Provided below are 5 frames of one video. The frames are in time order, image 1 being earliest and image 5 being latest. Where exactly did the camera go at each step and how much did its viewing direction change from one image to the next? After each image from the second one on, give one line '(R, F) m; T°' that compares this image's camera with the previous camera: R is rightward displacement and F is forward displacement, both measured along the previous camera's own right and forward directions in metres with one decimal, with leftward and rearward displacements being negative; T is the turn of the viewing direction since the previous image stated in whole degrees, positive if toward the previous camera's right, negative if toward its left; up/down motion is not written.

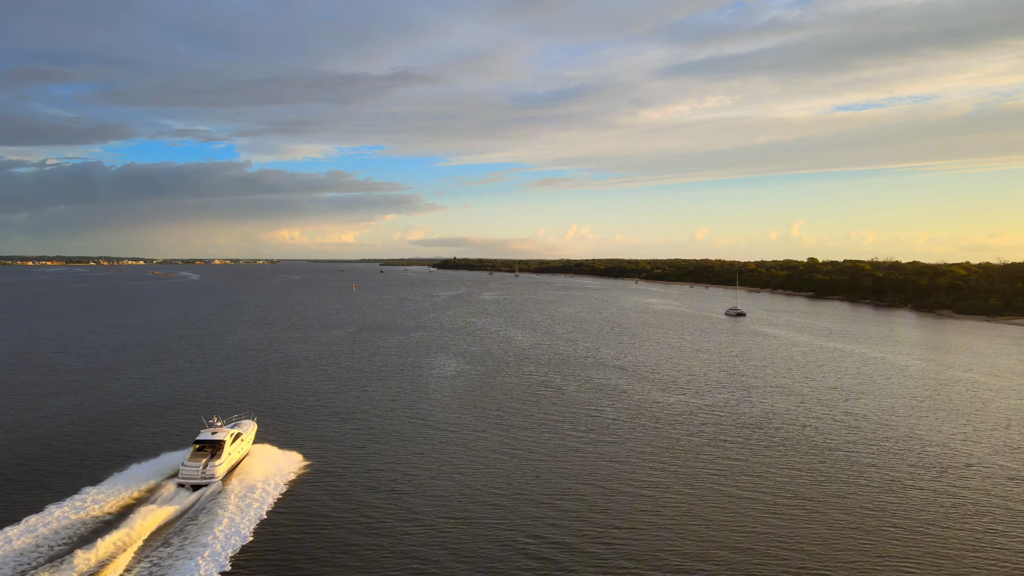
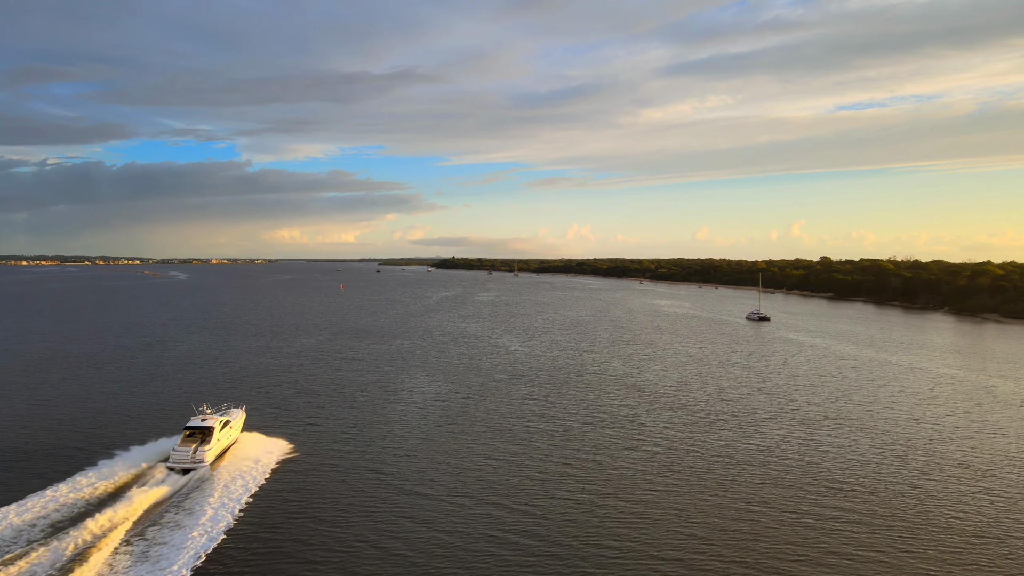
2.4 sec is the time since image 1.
(+0.7, +10.1) m; 0°
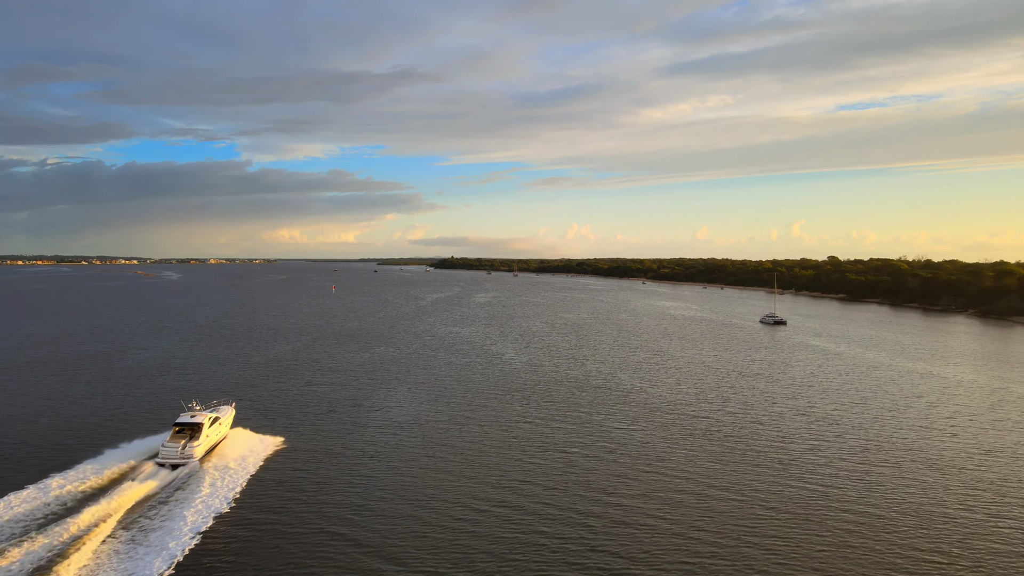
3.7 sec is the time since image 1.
(+0.5, +6.0) m; 0°
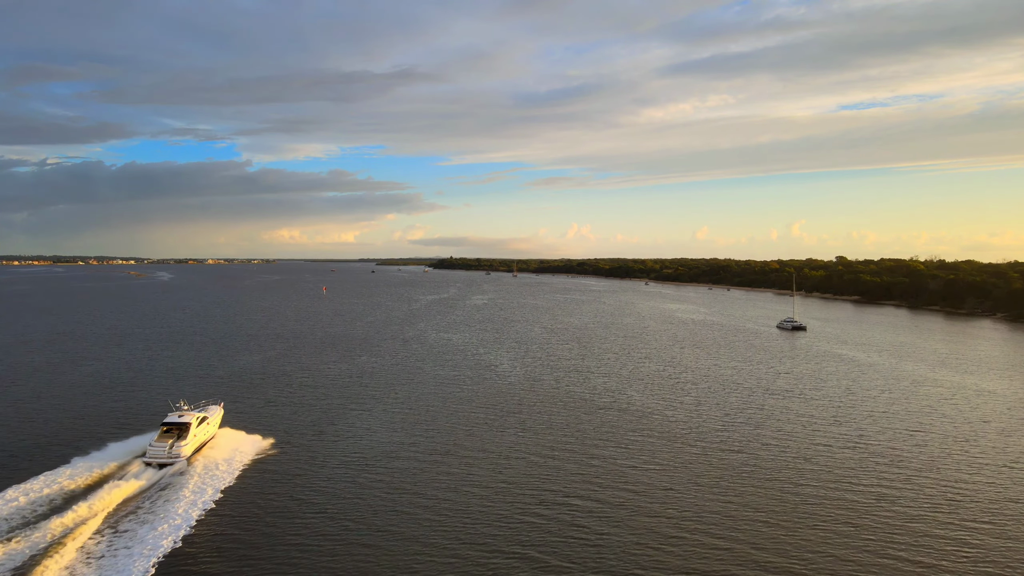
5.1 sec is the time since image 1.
(+0.4, +6.1) m; 0°
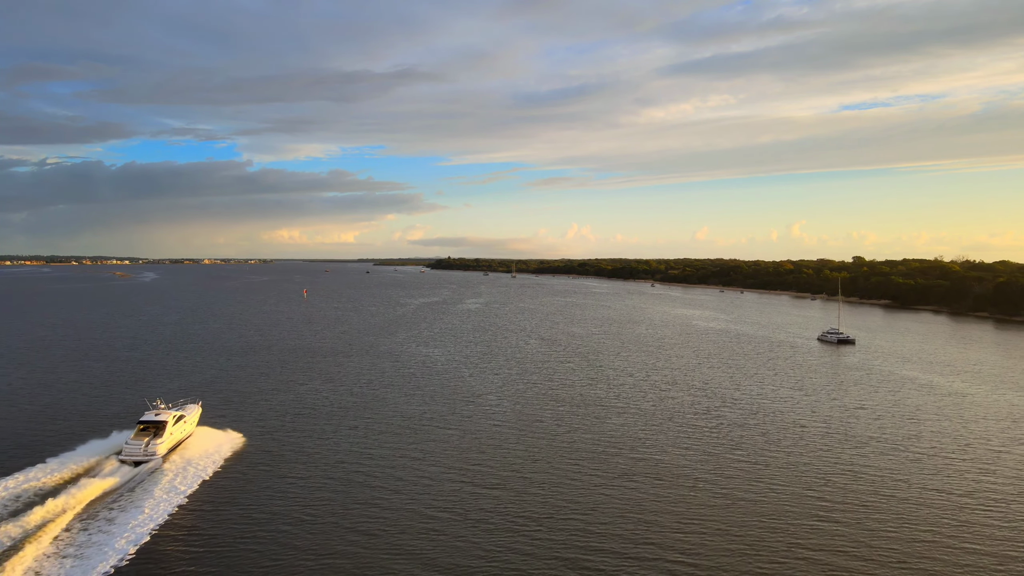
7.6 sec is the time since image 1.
(+0.7, +11.6) m; 0°
